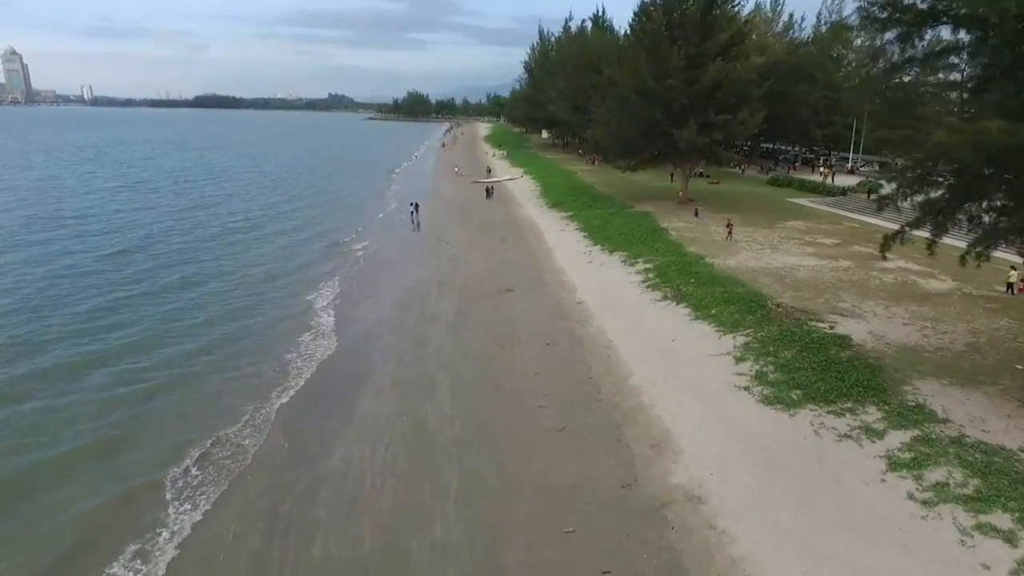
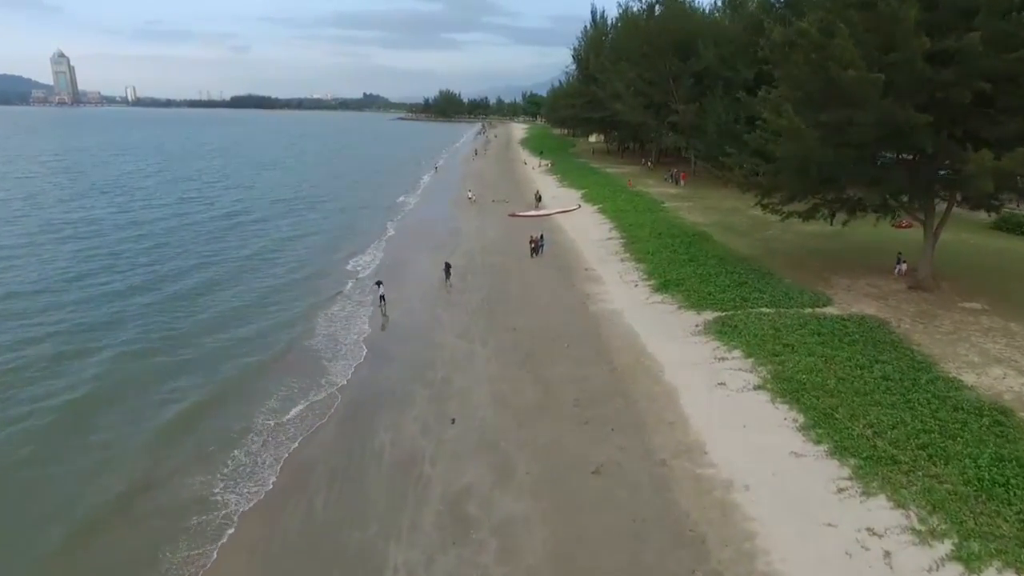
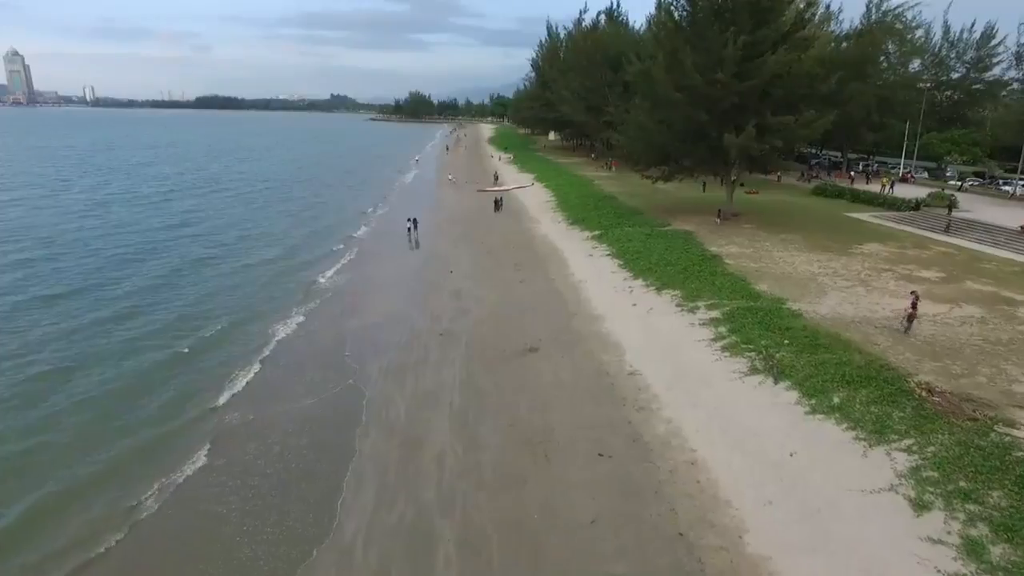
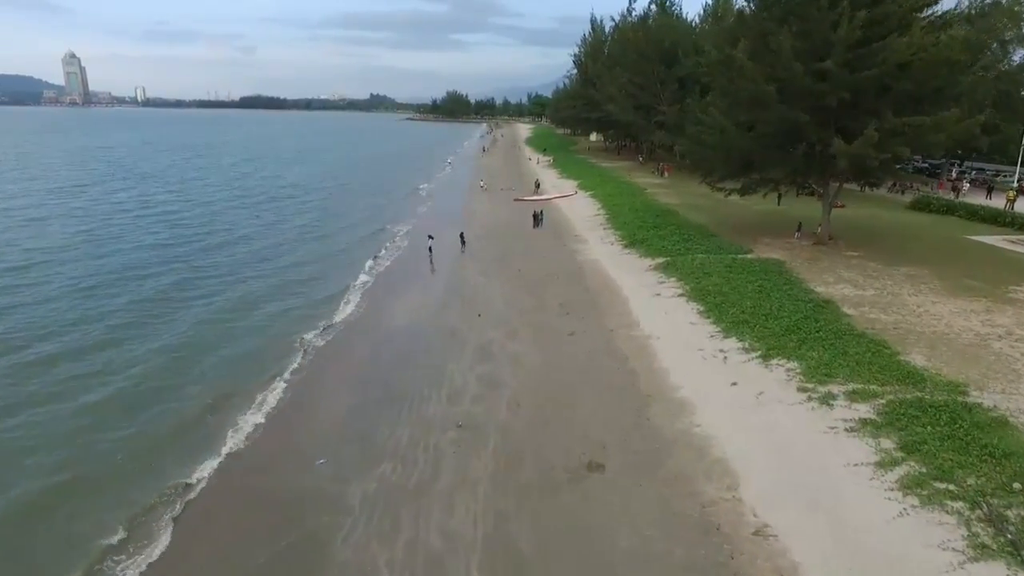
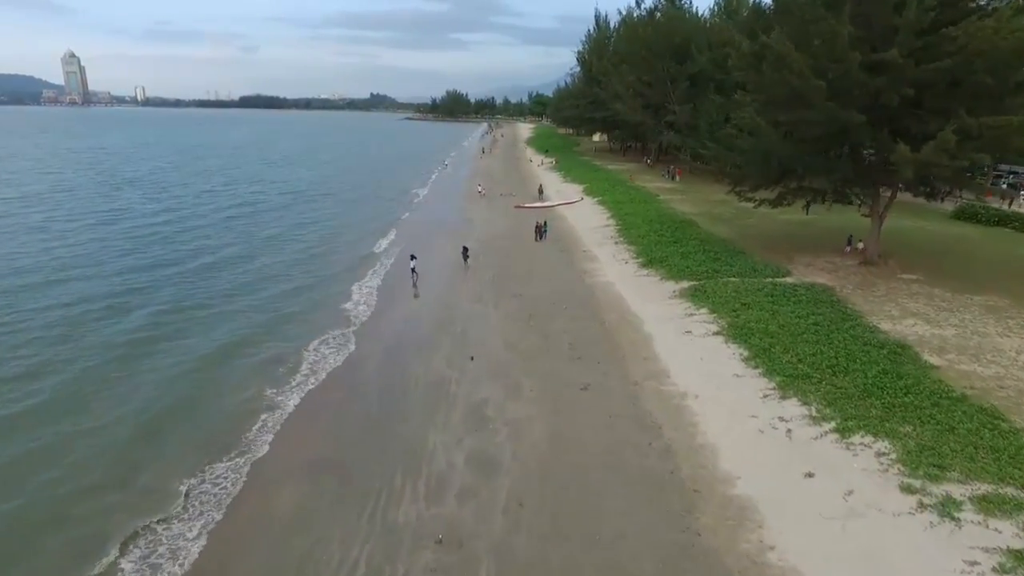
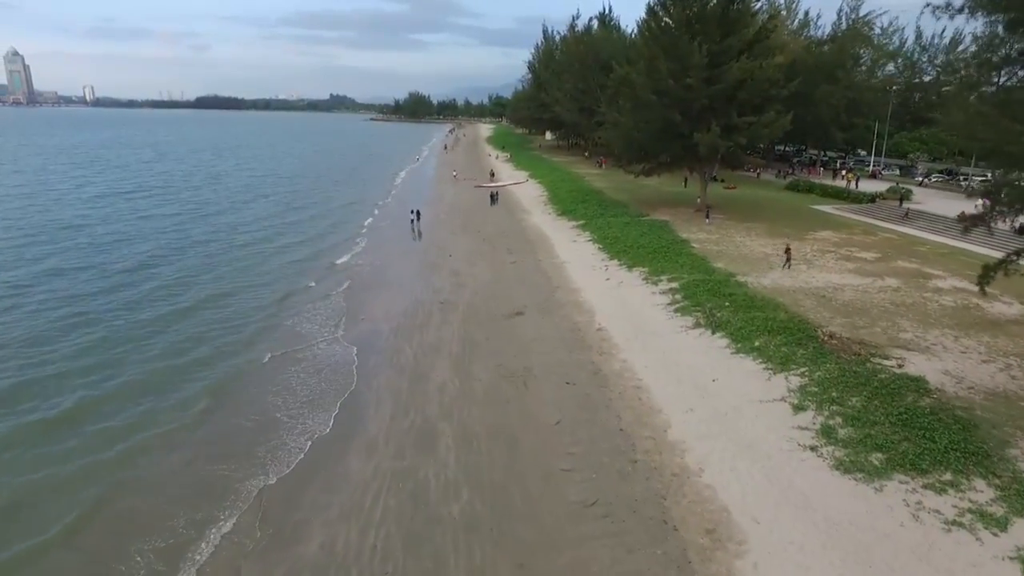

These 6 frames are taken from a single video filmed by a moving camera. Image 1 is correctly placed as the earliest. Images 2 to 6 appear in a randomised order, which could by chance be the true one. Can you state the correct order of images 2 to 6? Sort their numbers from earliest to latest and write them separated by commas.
6, 3, 4, 5, 2
